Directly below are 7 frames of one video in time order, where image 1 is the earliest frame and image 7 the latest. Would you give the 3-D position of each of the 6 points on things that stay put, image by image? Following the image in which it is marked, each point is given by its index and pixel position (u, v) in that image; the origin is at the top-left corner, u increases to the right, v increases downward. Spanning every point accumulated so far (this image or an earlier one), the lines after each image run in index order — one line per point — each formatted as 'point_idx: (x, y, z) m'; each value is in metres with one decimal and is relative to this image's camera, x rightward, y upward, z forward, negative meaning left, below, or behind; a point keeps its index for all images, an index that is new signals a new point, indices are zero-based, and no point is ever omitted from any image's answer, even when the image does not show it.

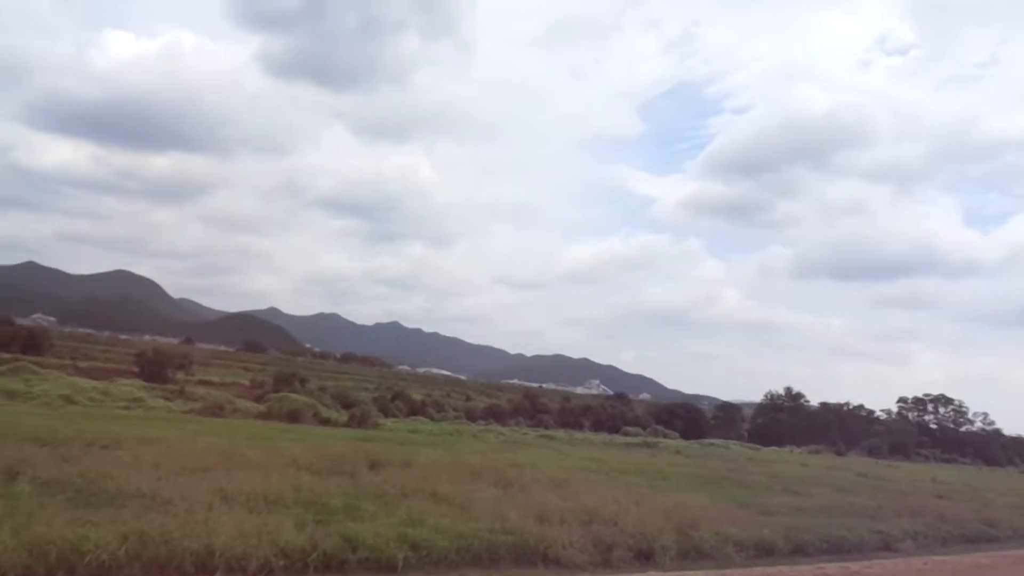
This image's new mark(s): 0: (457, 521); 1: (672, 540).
0: (-0.7, -3.1, +10.6) m
1: (+2.2, -3.5, +11.4) m
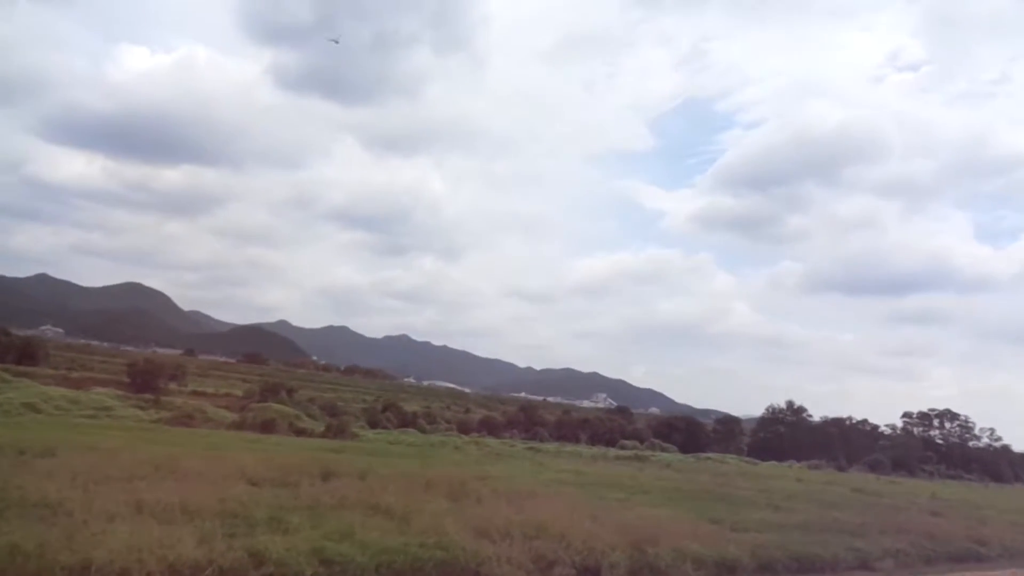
0: (-1.5, -3.1, +9.9) m
1: (+1.4, -3.5, +10.7) m
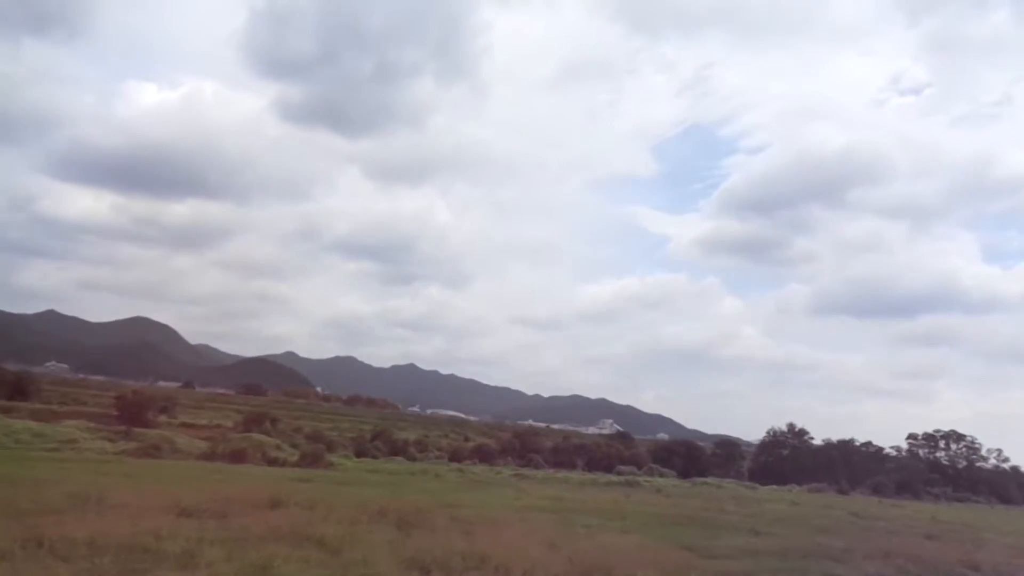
0: (-2.3, -3.2, +9.2) m
1: (+0.7, -3.7, +9.9) m
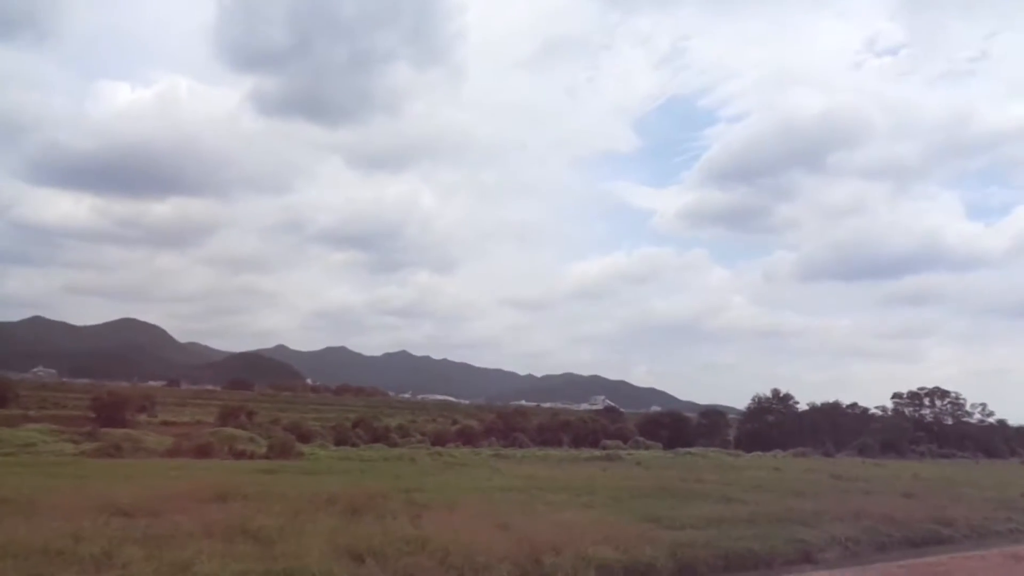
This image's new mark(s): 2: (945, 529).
0: (-3.0, -3.0, +8.7) m
1: (0.0, -3.3, +9.5) m
2: (+8.6, -4.8, +16.0) m
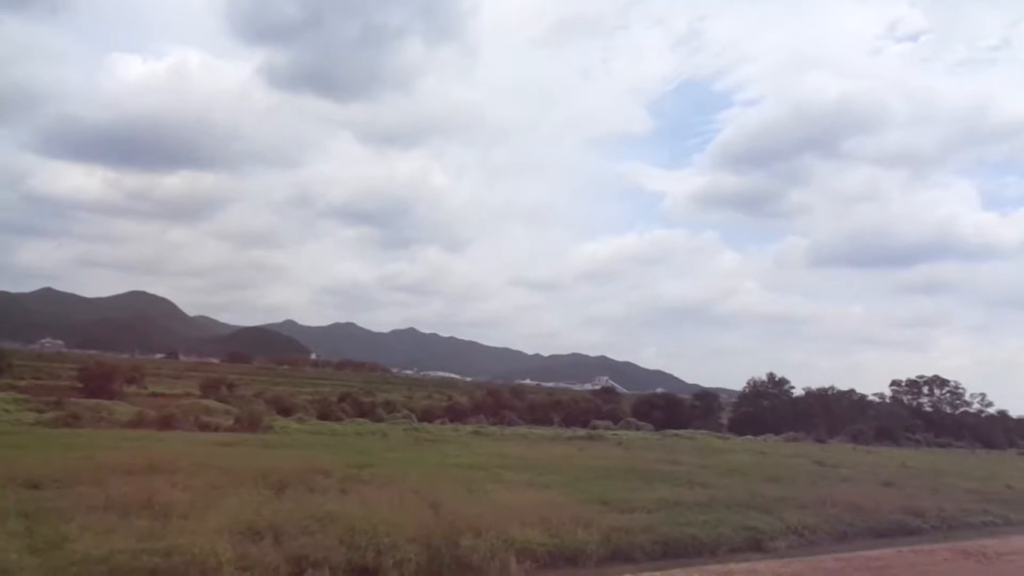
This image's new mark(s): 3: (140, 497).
0: (-4.0, -2.6, +8.2) m
1: (-1.0, -2.9, +8.9) m
2: (+7.7, -4.4, +15.3) m
3: (-4.8, -2.6, +10.3) m
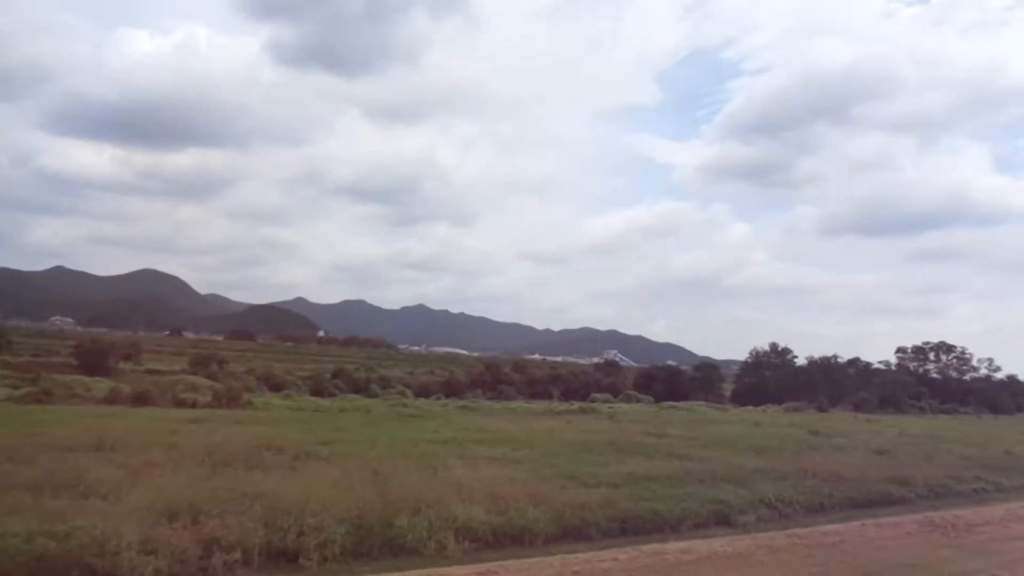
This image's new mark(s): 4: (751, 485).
0: (-4.7, -2.3, +7.6) m
1: (-1.7, -2.5, +8.4) m
2: (+7.1, -3.7, +14.7) m
3: (-5.4, -2.3, +9.8) m
4: (+3.9, -3.2, +13.2) m
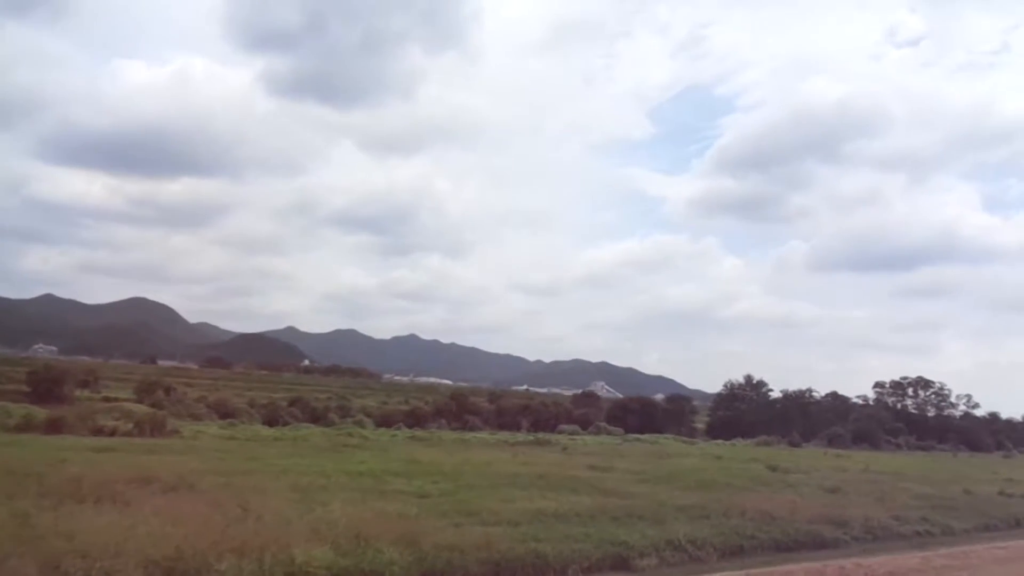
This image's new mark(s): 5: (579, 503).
0: (-6.2, -2.3, +6.5) m
1: (-3.2, -2.6, +7.3) m
2: (+5.5, -4.1, +13.6) m
3: (-7.0, -2.4, +8.6) m
4: (+2.3, -3.6, +12.1) m
5: (+1.1, -3.7, +13.6) m
